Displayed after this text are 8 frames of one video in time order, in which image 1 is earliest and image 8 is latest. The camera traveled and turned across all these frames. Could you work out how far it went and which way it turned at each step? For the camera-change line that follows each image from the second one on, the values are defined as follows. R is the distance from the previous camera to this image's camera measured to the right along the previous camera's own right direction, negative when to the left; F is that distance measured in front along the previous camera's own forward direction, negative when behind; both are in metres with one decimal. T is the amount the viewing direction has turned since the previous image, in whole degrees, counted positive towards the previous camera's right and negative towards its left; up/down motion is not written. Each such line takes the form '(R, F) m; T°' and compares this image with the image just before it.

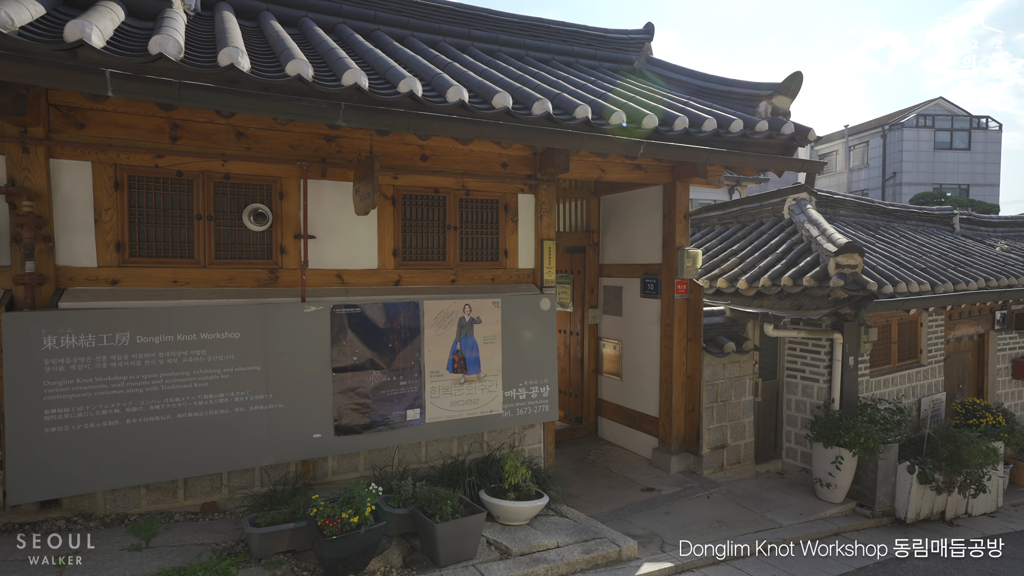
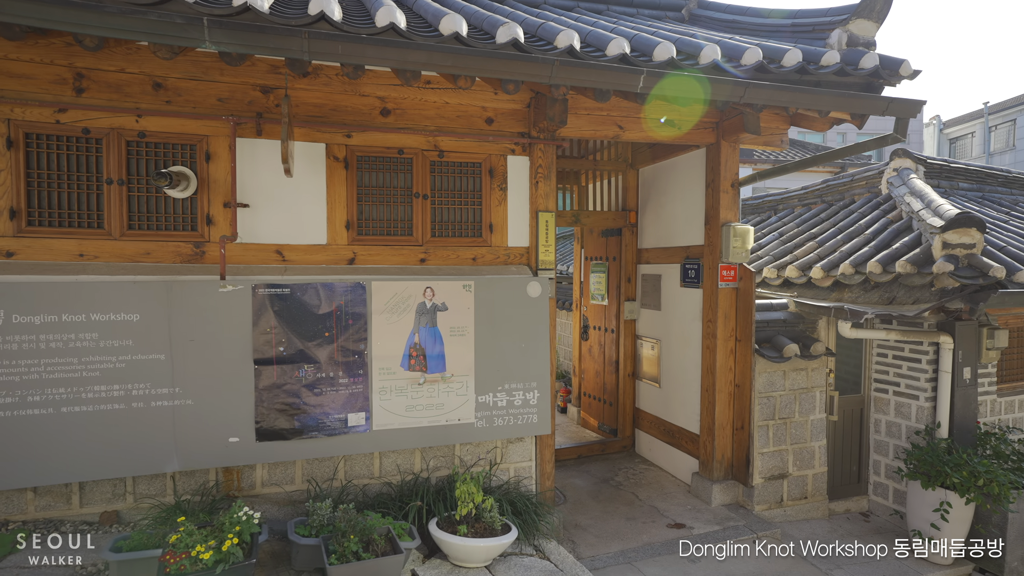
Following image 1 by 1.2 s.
(+0.9, +1.1) m; -10°
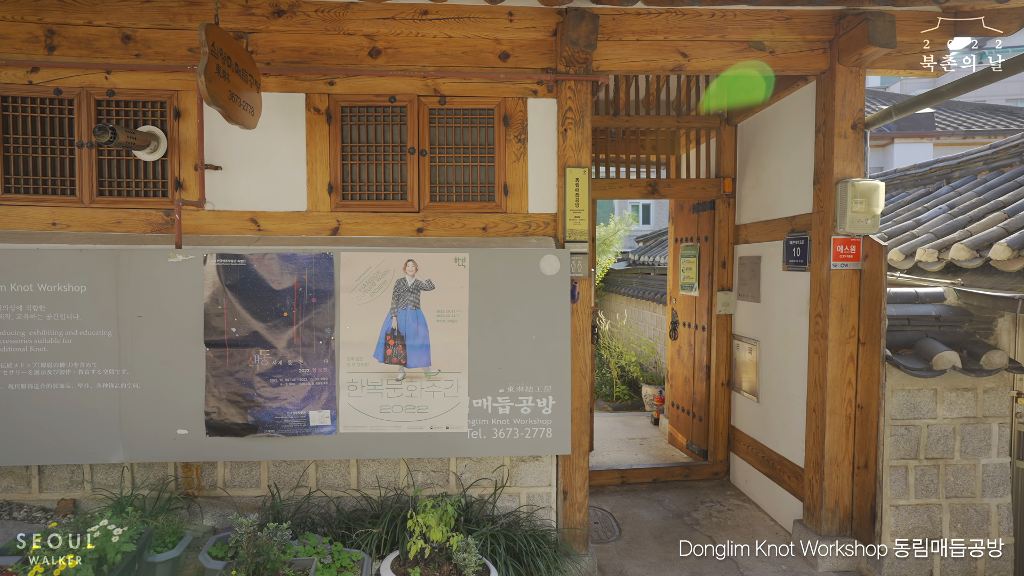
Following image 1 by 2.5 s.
(+0.8, +1.1) m; -15°
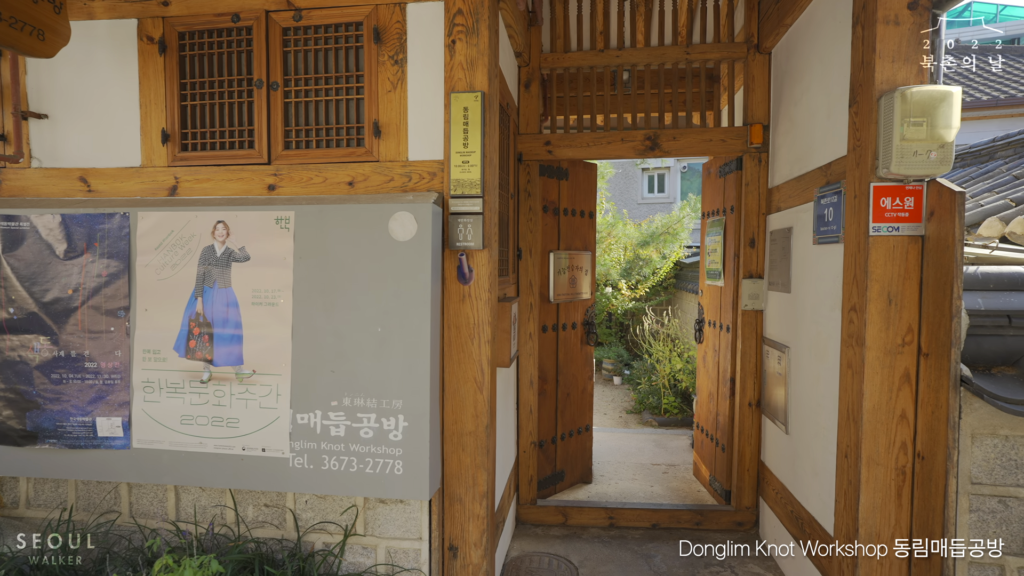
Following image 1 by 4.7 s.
(+1.1, +1.2) m; -11°
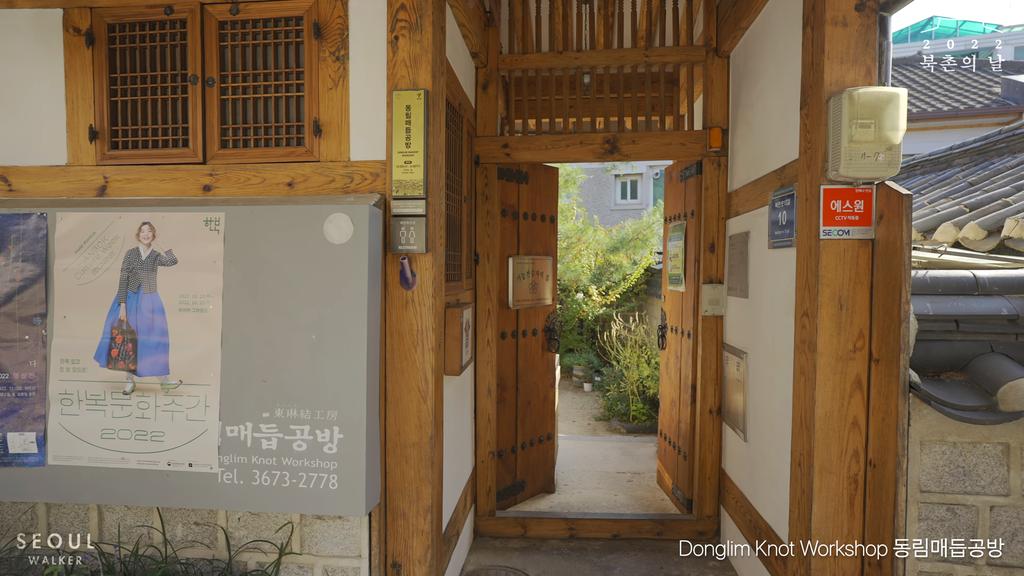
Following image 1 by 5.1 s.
(+0.1, +0.1) m; +2°
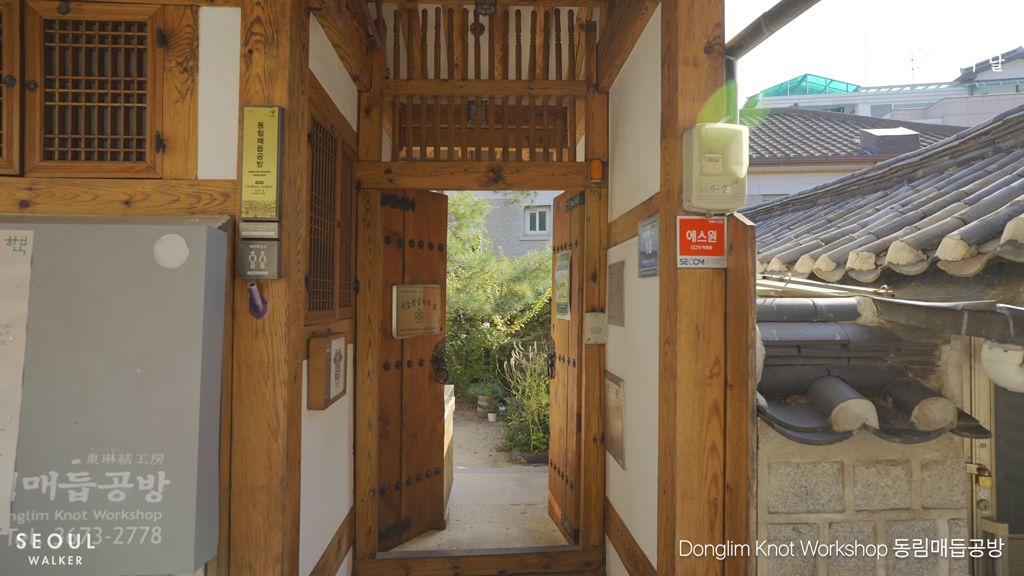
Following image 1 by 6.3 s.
(+0.2, +0.1) m; +8°
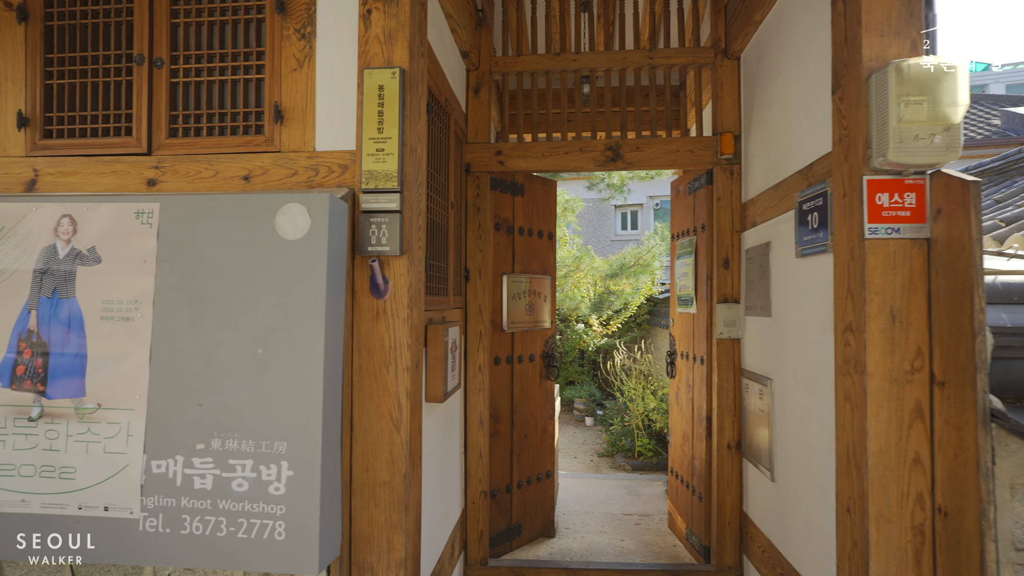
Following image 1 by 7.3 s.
(-0.2, +0.3) m; -8°
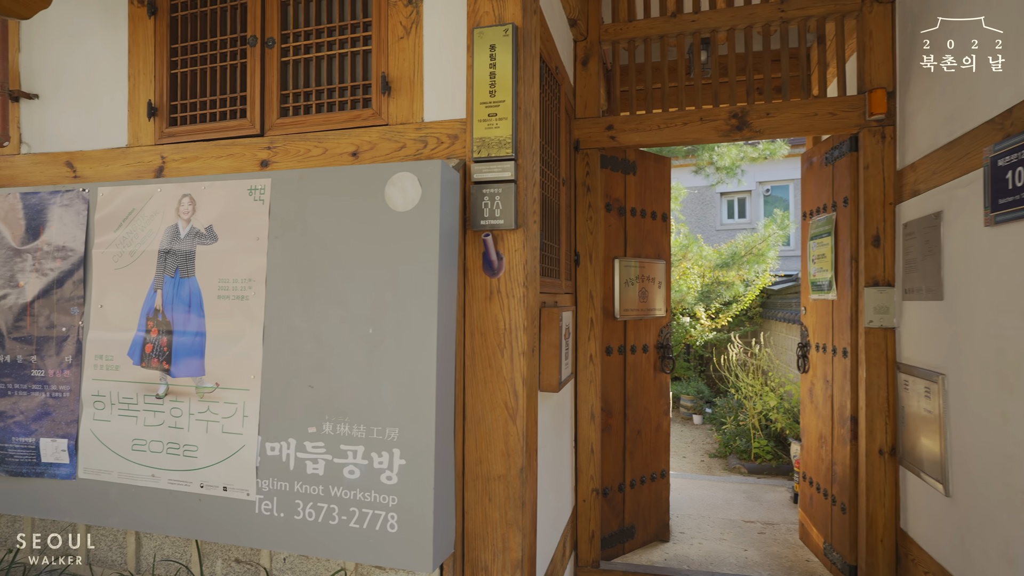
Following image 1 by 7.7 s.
(-0.1, +0.2) m; -9°
